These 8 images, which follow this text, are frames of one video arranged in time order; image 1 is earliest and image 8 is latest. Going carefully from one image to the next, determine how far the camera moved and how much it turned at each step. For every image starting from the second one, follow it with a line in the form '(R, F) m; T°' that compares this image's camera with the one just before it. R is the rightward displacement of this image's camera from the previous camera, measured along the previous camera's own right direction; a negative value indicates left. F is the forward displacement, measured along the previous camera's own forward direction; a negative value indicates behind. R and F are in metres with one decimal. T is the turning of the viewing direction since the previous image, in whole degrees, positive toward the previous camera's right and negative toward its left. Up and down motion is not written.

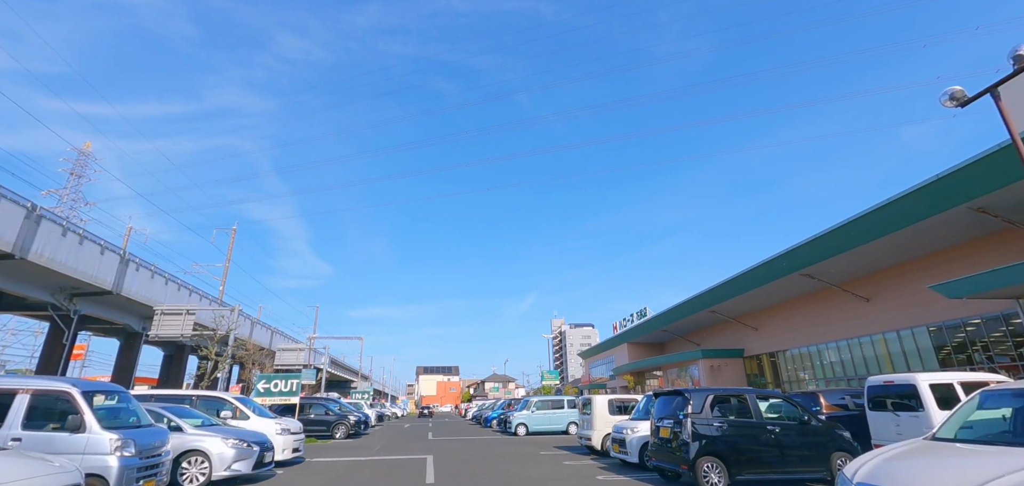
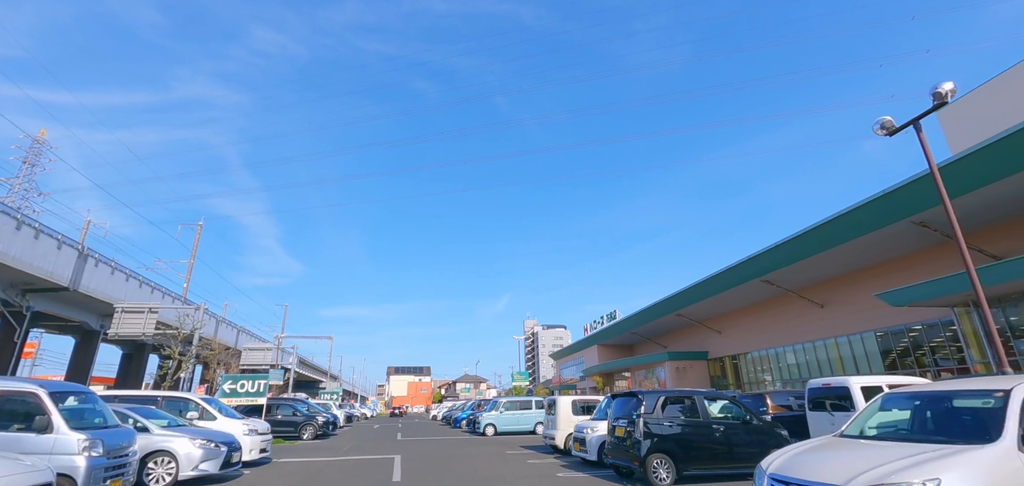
(+0.1, -0.3) m; +3°
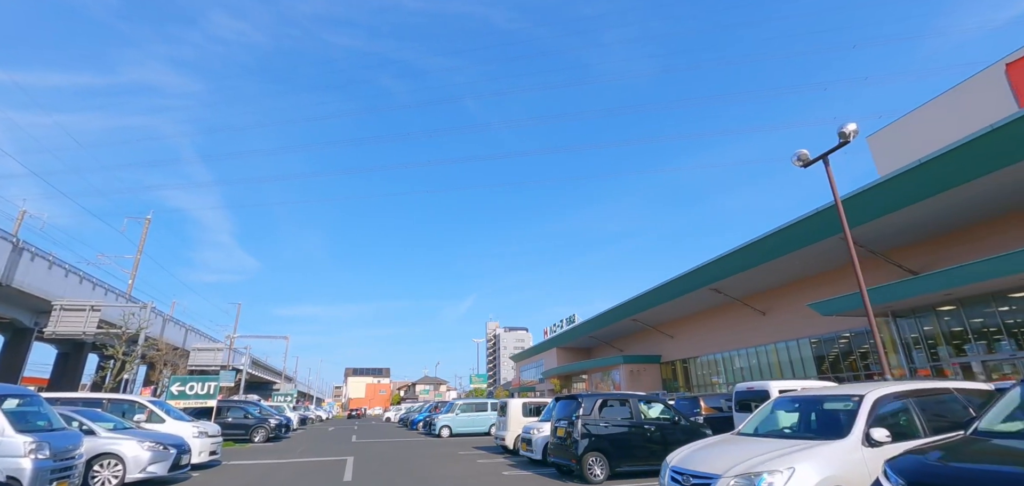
(+0.2, -0.4) m; +4°
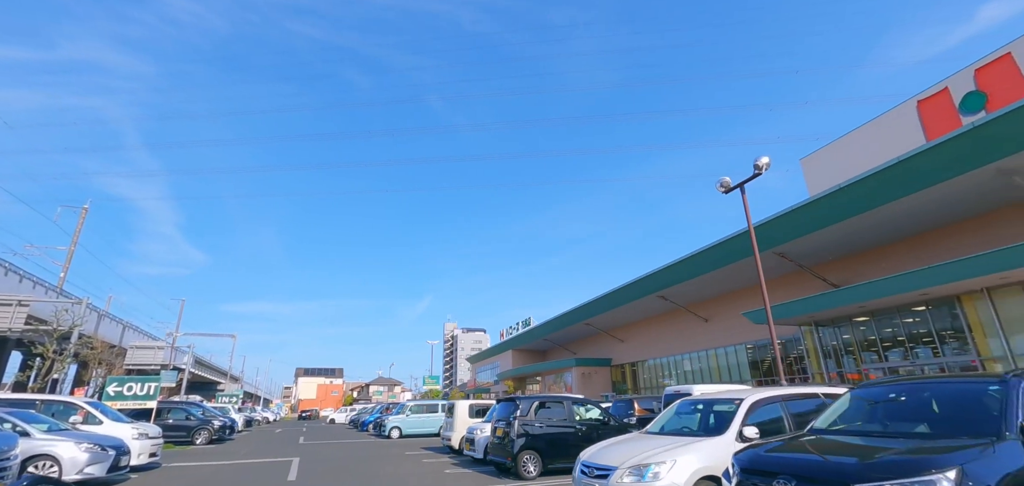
(+0.2, -0.5) m; +5°
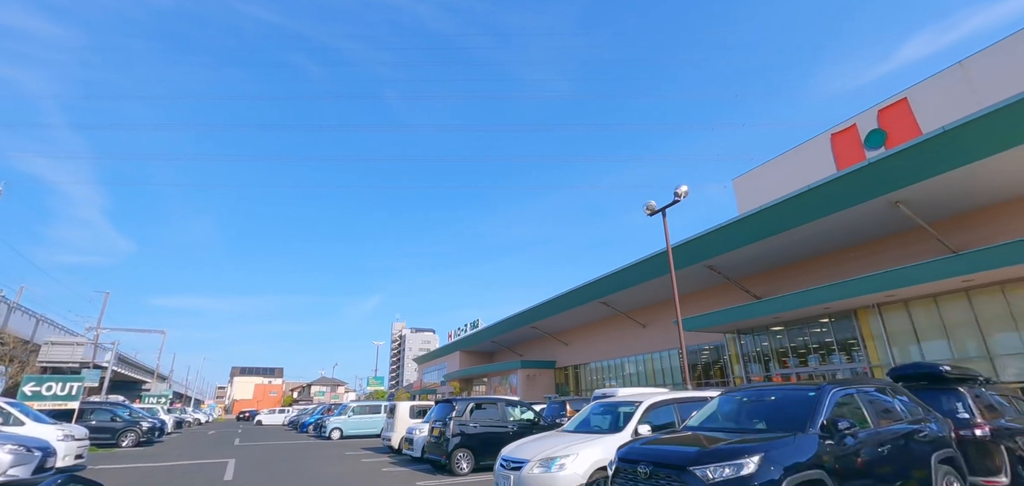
(+0.2, -0.5) m; +6°
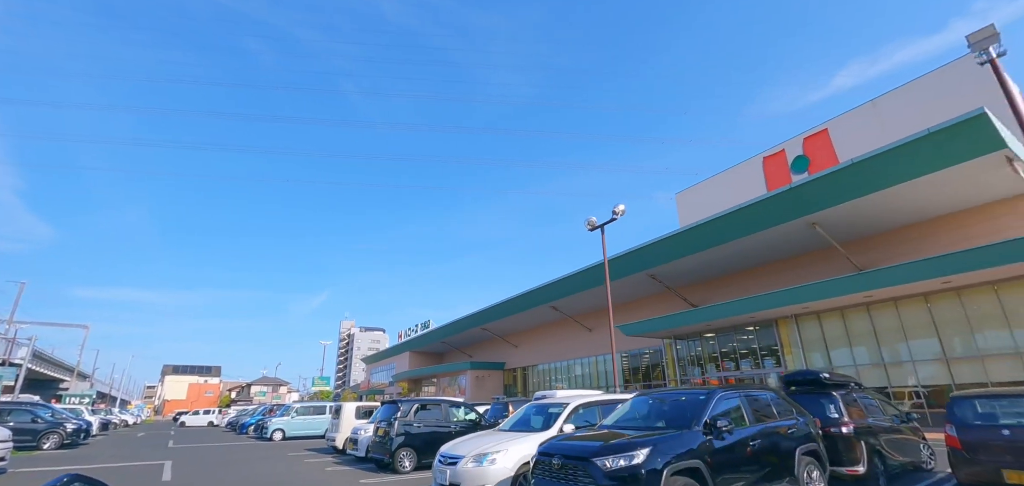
(+0.1, -0.5) m; +5°
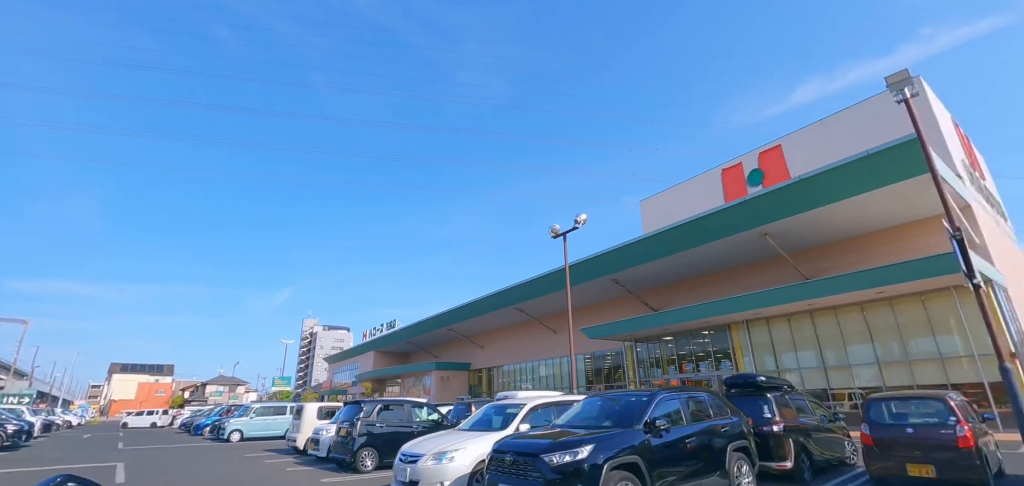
(+0.1, -0.3) m; +4°
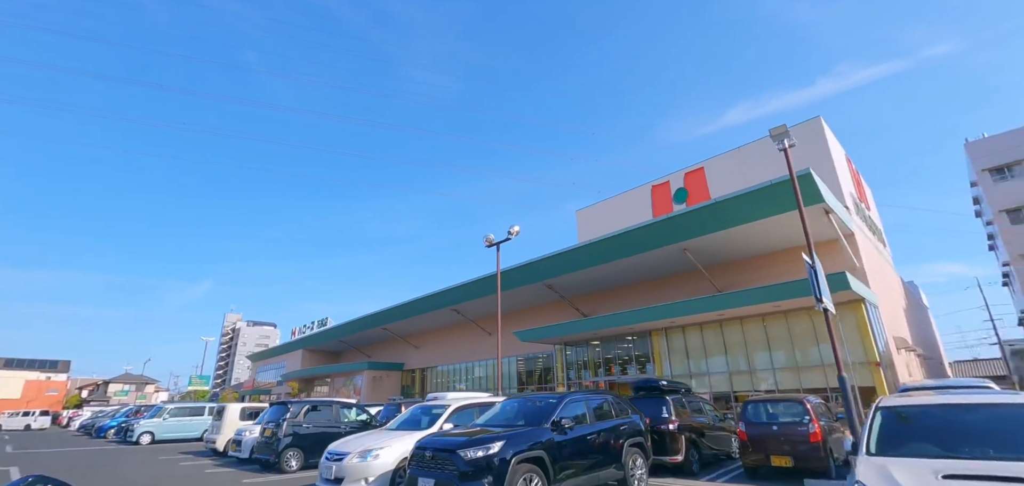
(+0.1, -0.4) m; +7°
